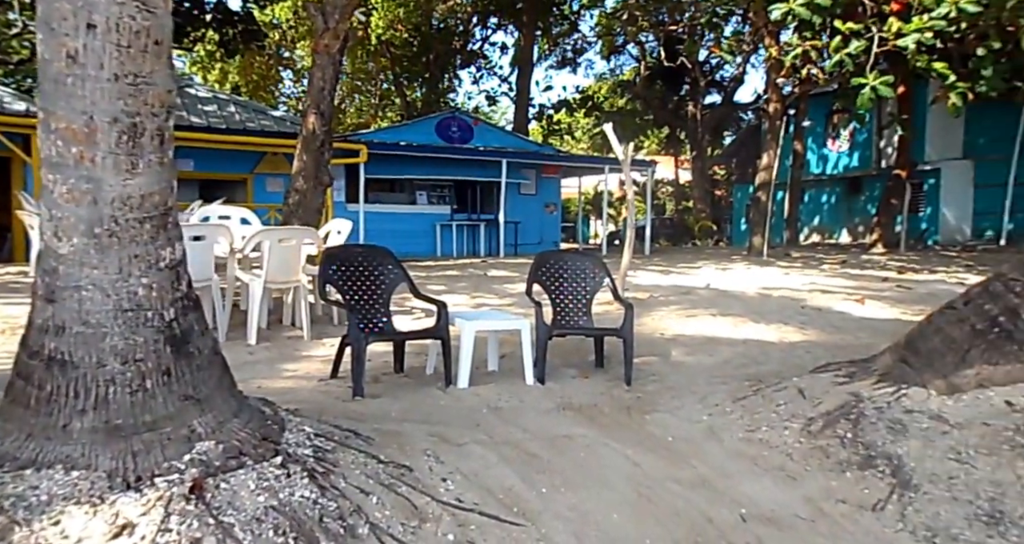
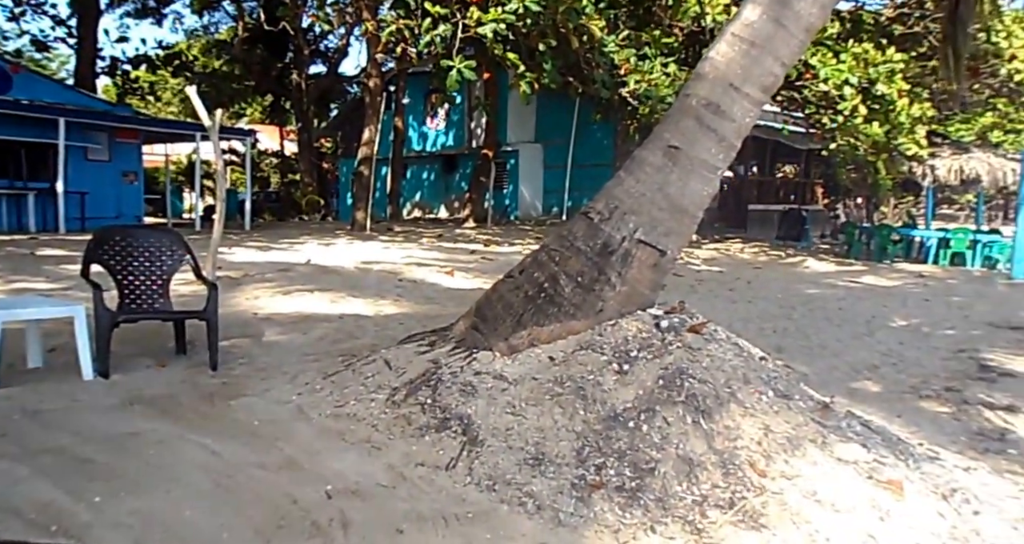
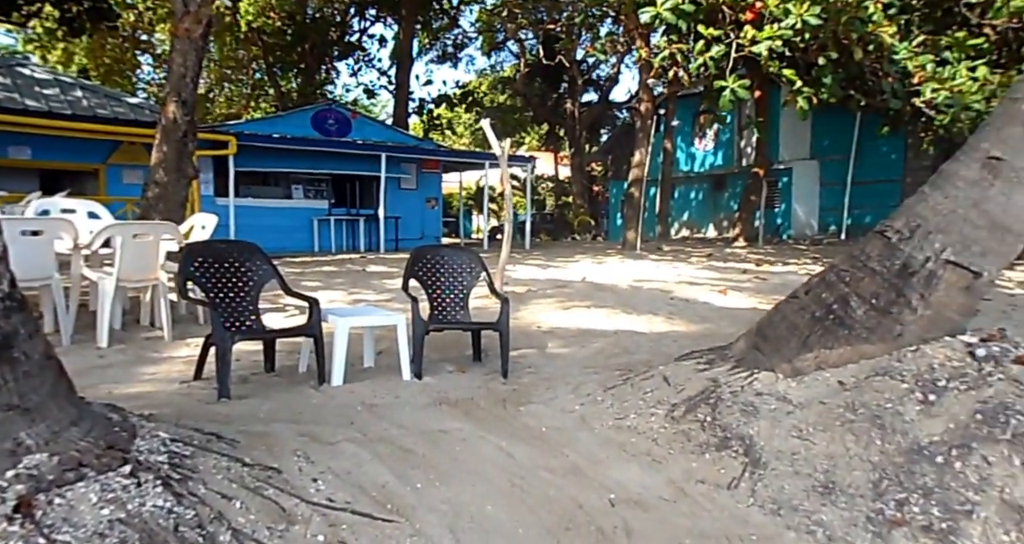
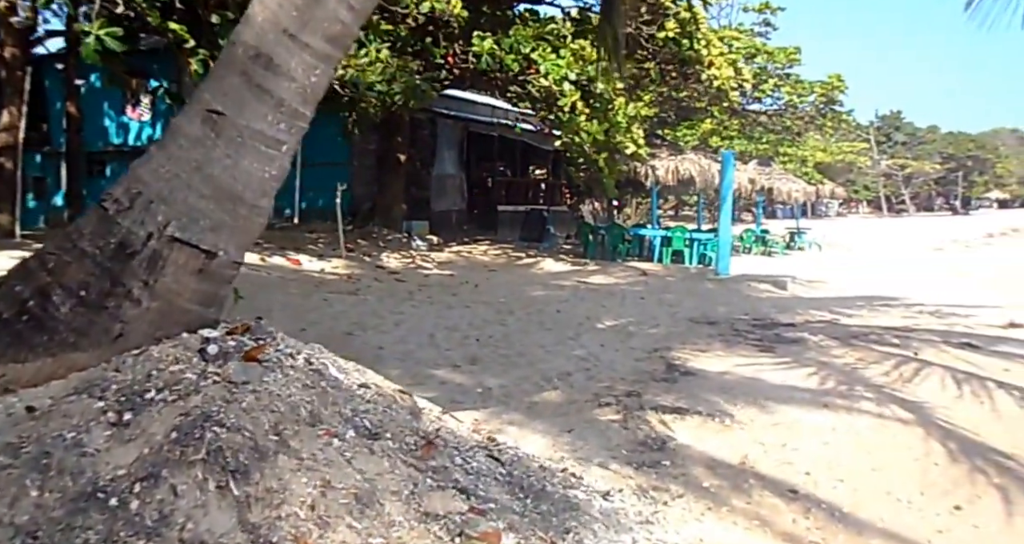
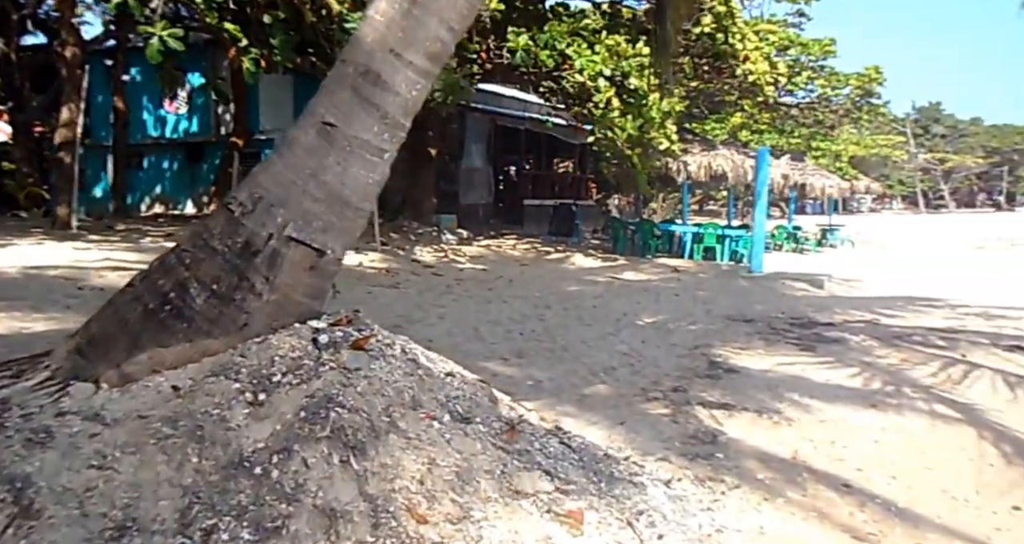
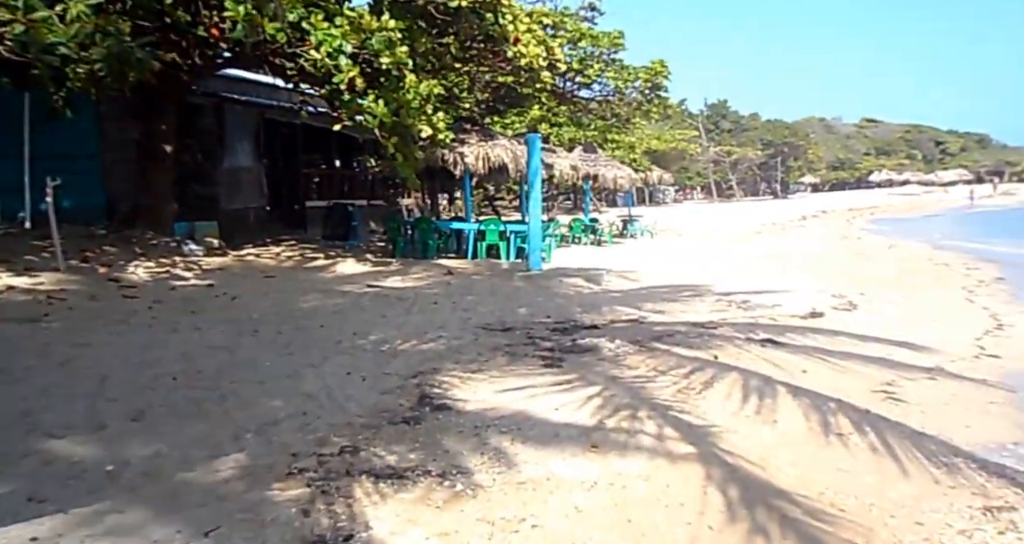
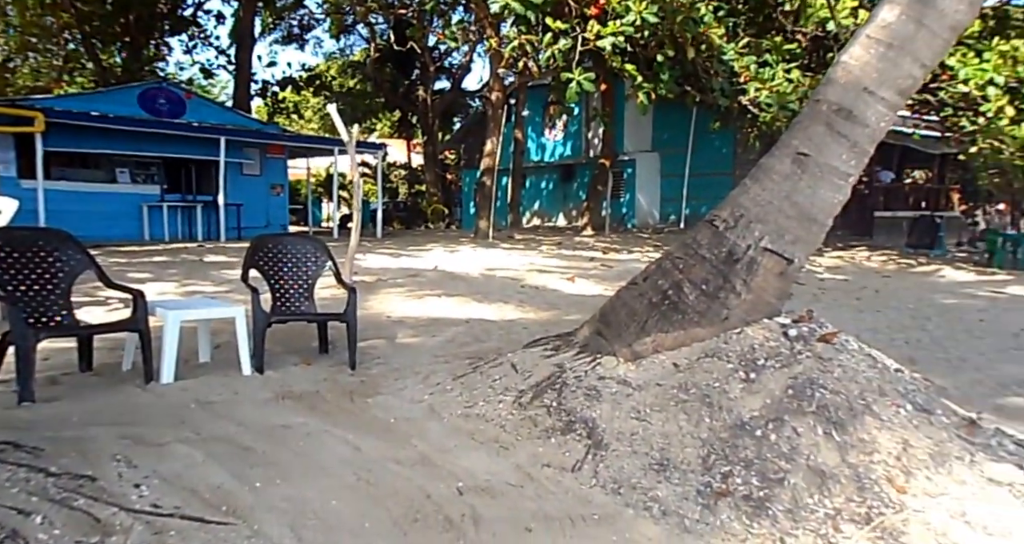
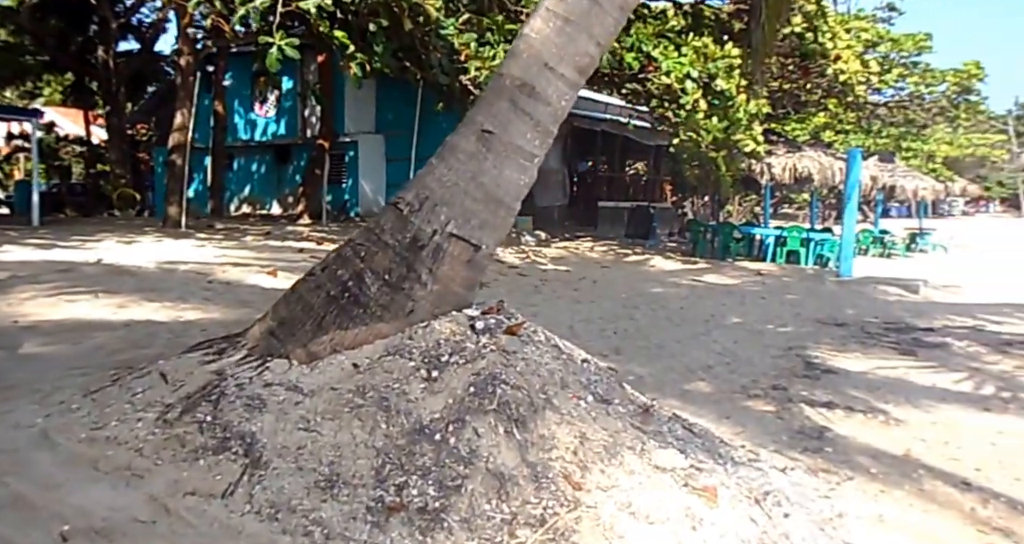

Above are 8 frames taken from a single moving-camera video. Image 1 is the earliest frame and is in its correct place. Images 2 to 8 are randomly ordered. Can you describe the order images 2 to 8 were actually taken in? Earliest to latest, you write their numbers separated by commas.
3, 7, 2, 8, 5, 4, 6
